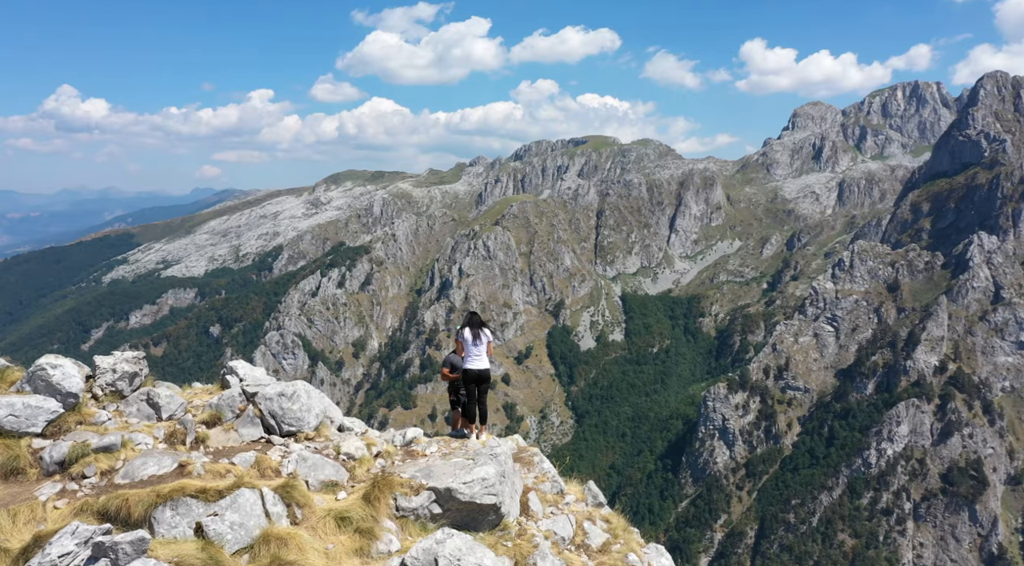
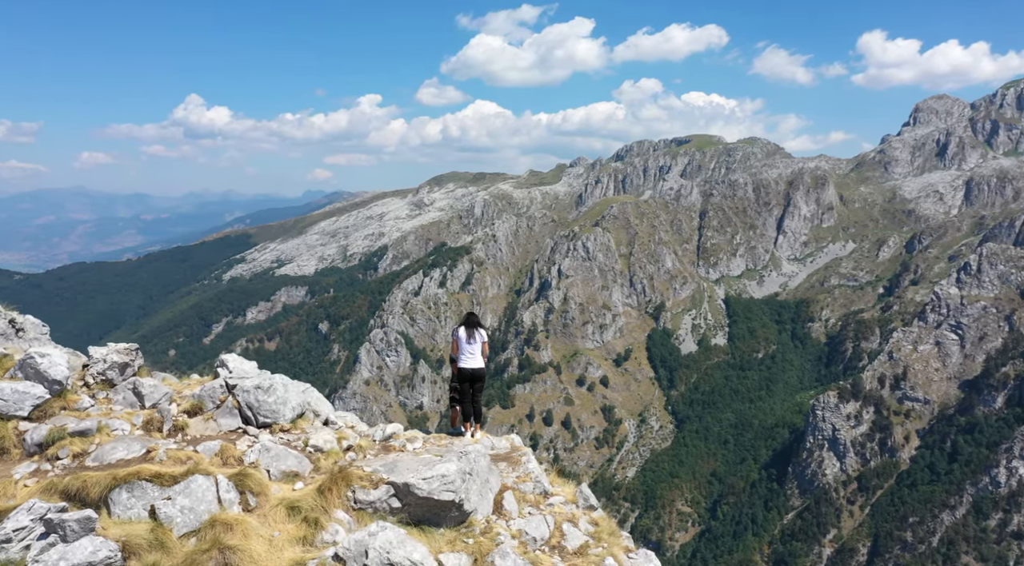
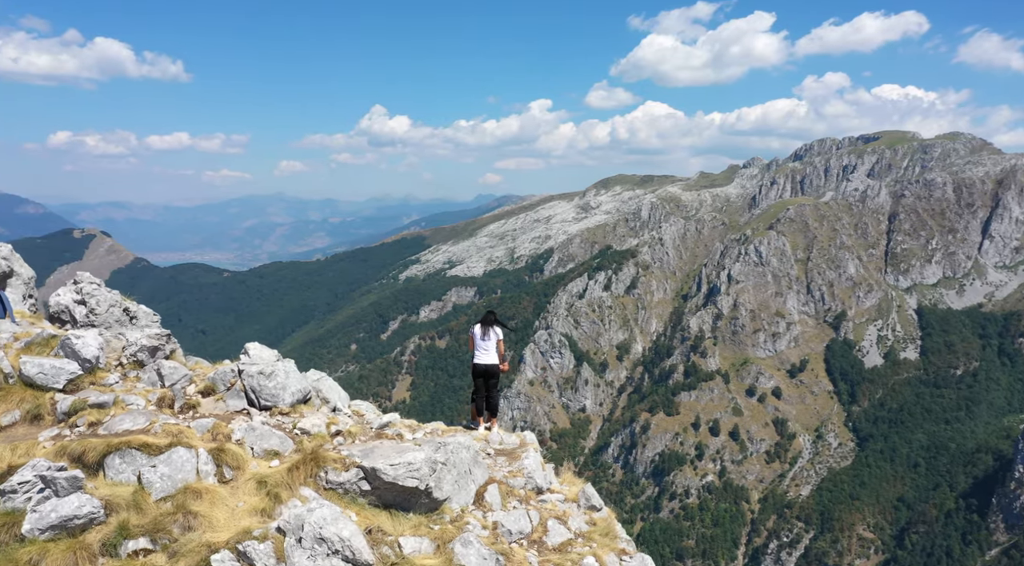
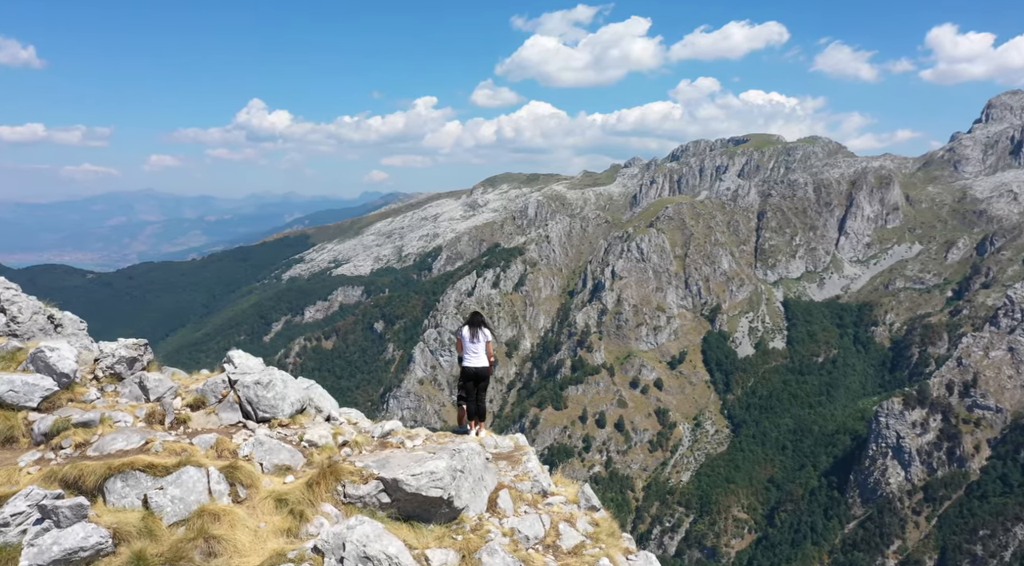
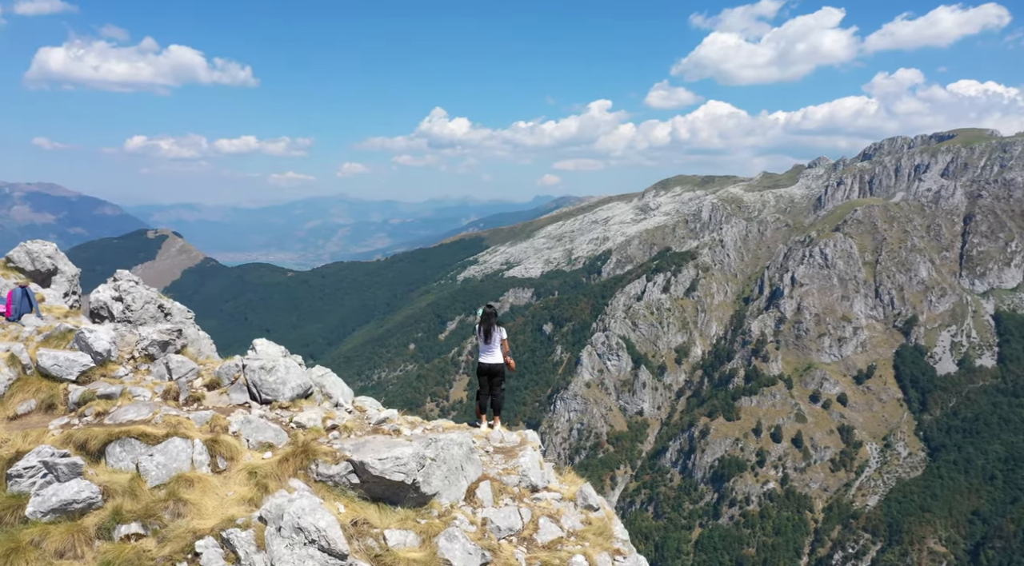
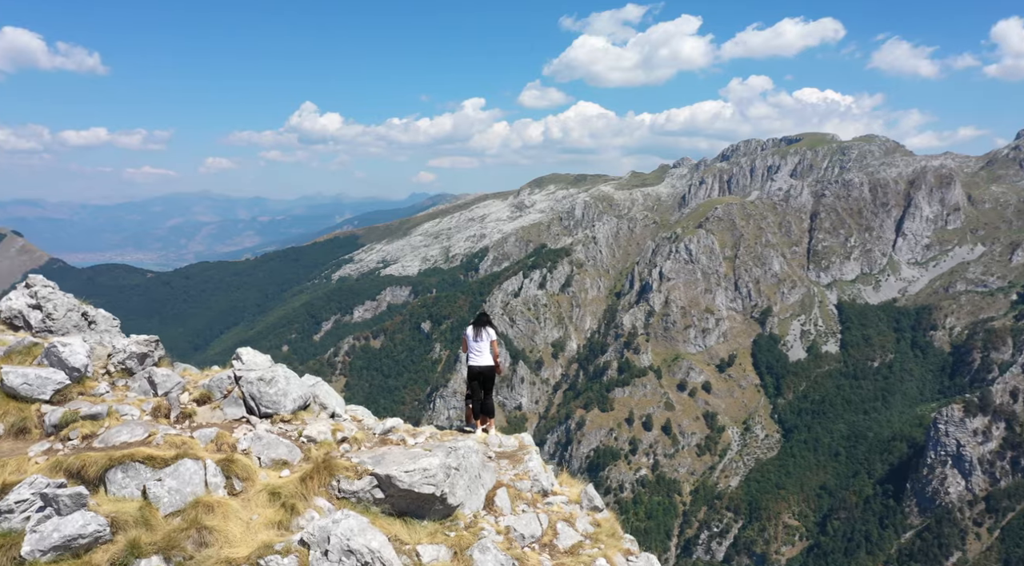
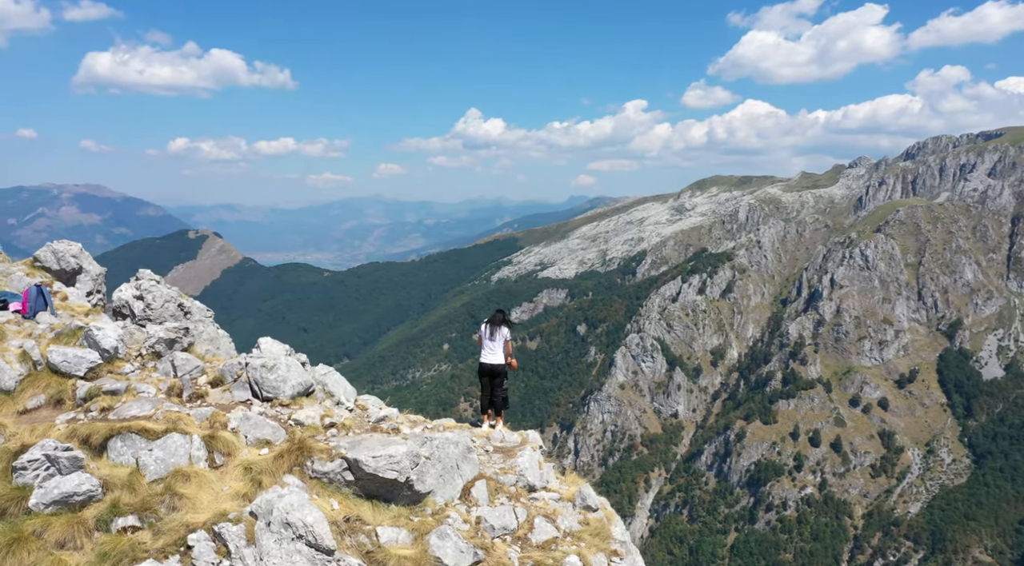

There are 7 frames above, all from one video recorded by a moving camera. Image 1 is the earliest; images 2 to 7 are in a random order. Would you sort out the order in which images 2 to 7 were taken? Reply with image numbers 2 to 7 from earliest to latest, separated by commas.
2, 4, 6, 3, 5, 7
